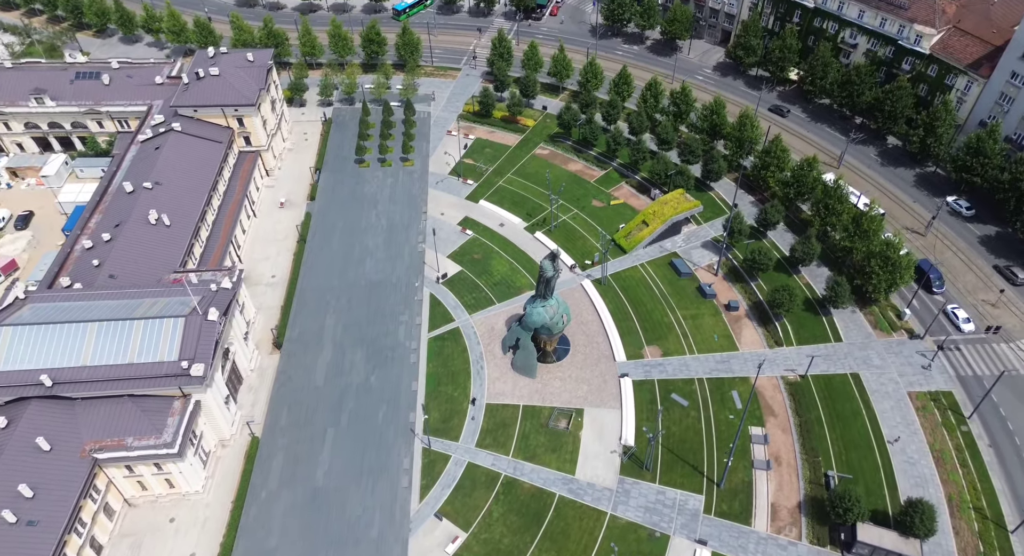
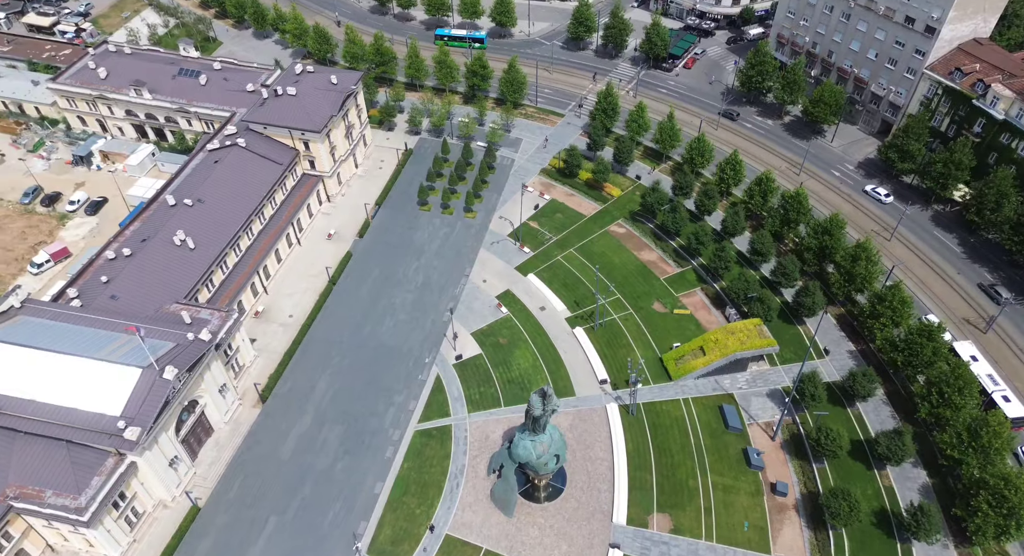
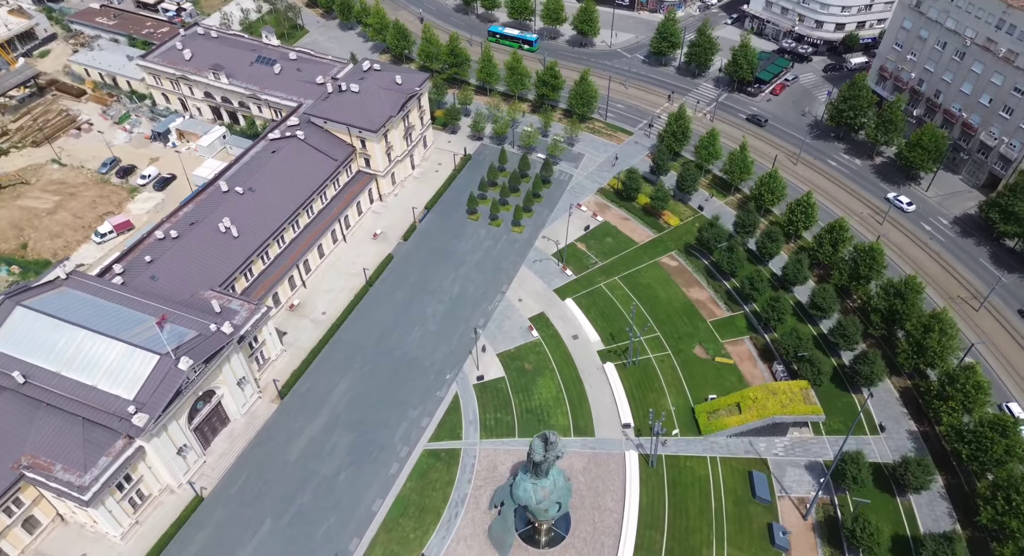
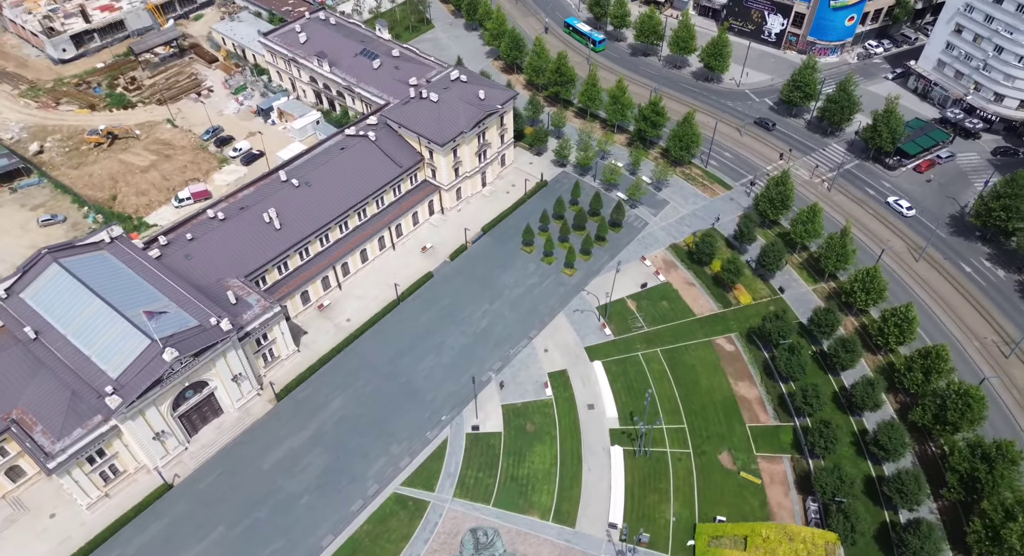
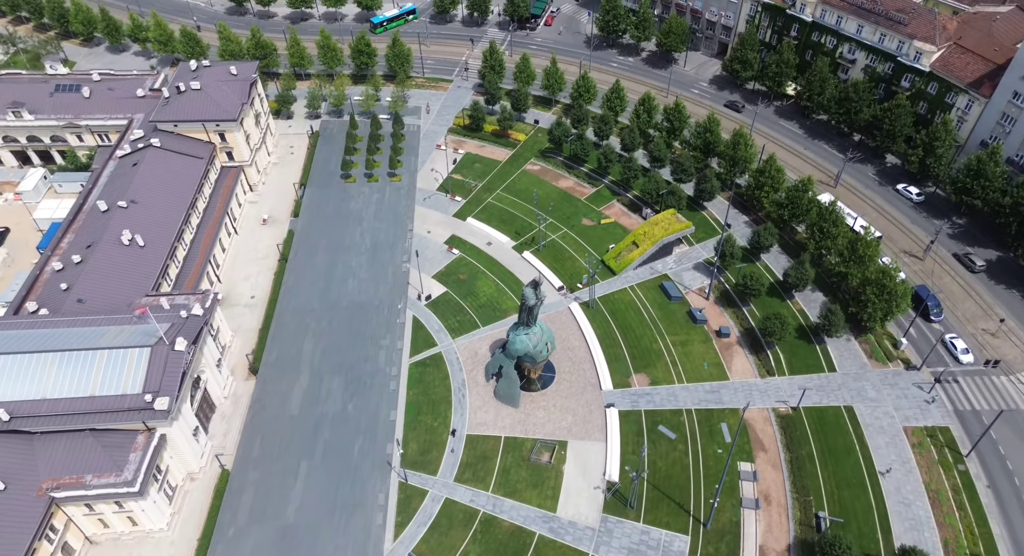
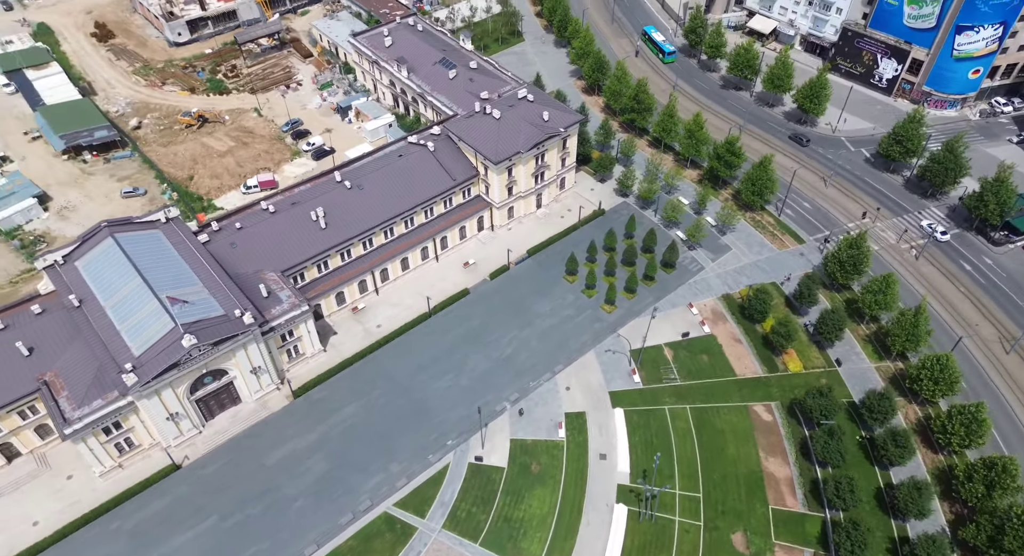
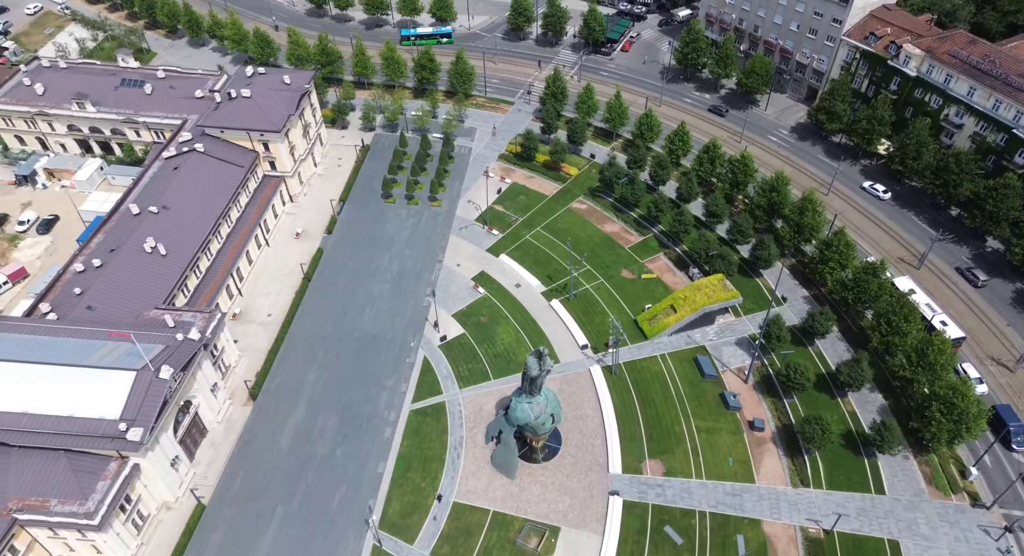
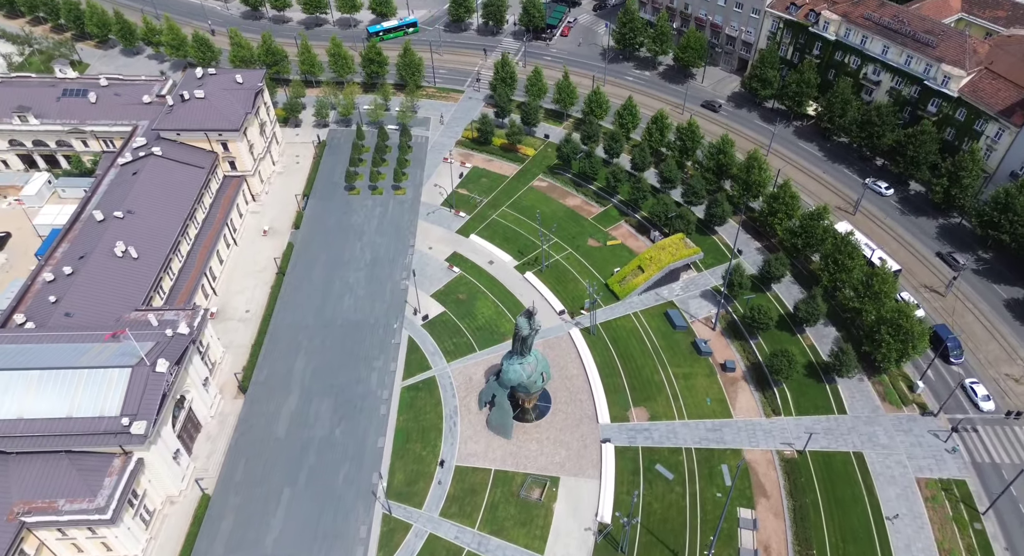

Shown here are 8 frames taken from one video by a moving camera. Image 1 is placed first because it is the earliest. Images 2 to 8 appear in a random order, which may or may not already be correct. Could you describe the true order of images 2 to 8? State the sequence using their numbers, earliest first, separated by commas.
5, 8, 7, 2, 3, 4, 6
